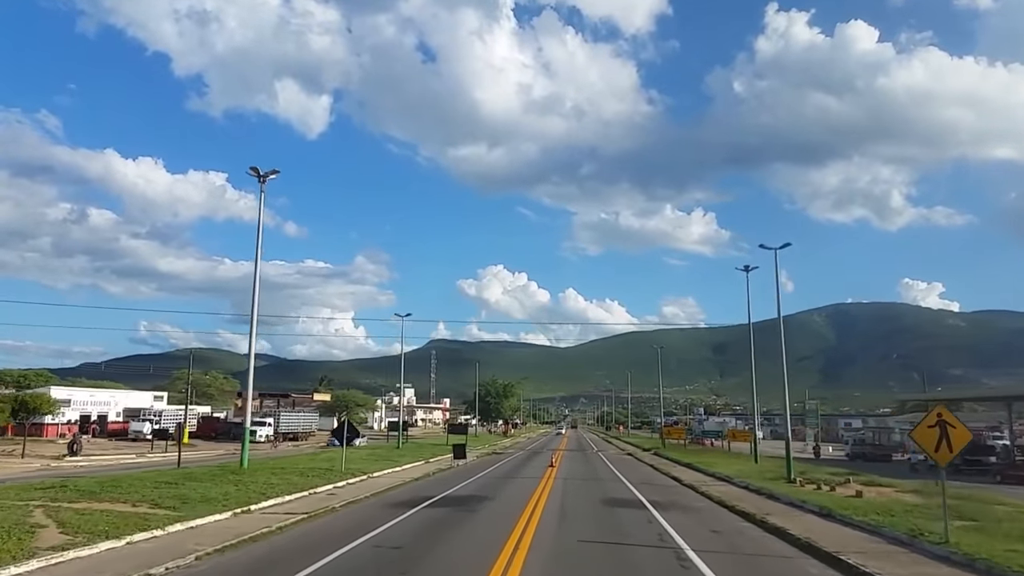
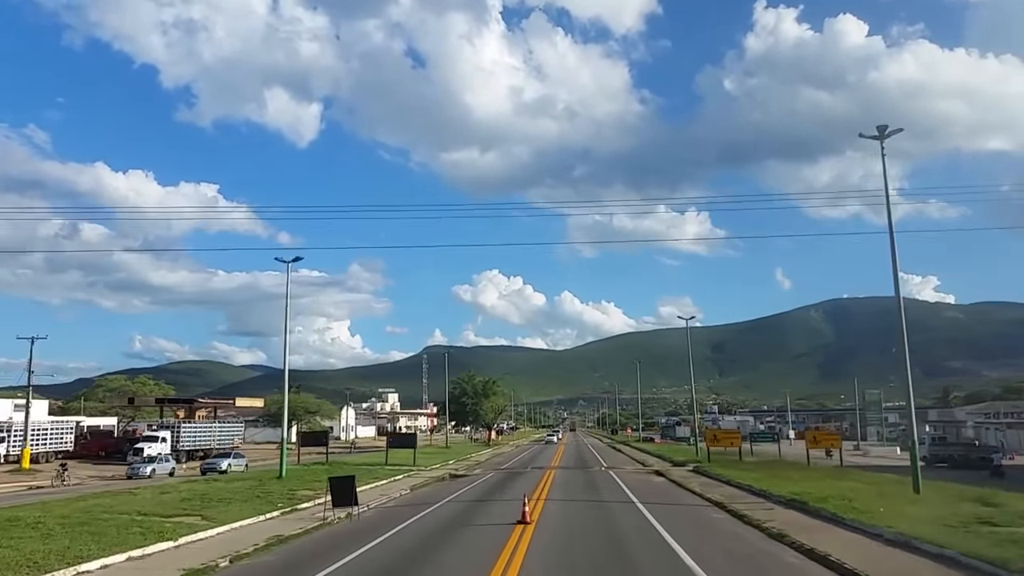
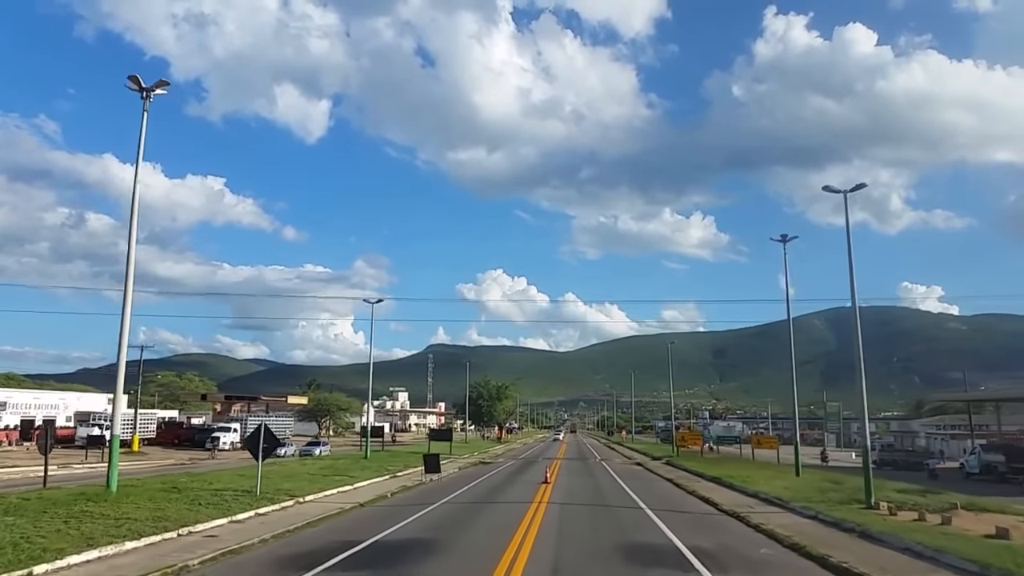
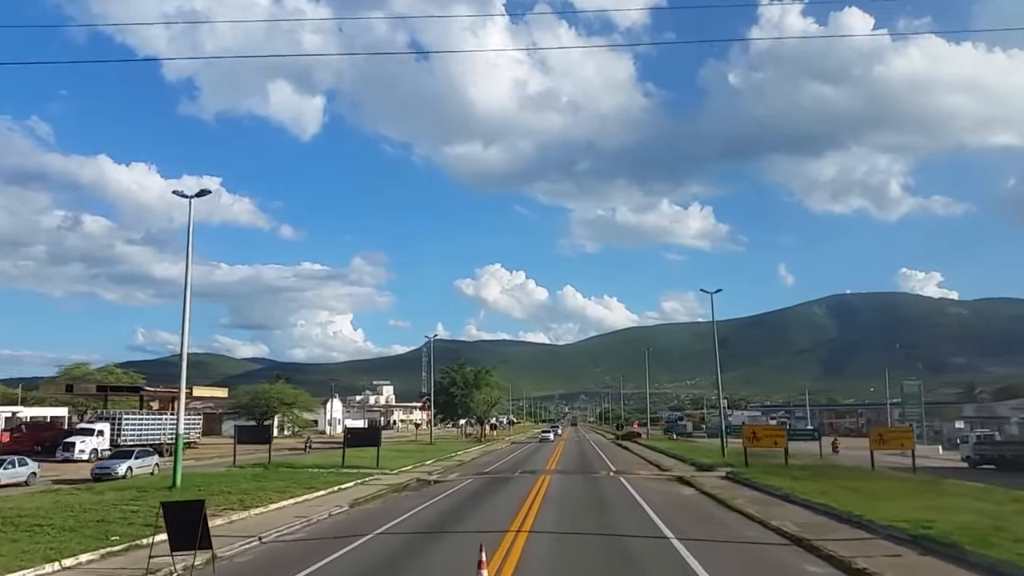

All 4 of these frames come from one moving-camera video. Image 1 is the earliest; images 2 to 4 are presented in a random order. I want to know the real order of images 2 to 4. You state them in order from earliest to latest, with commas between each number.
3, 2, 4
